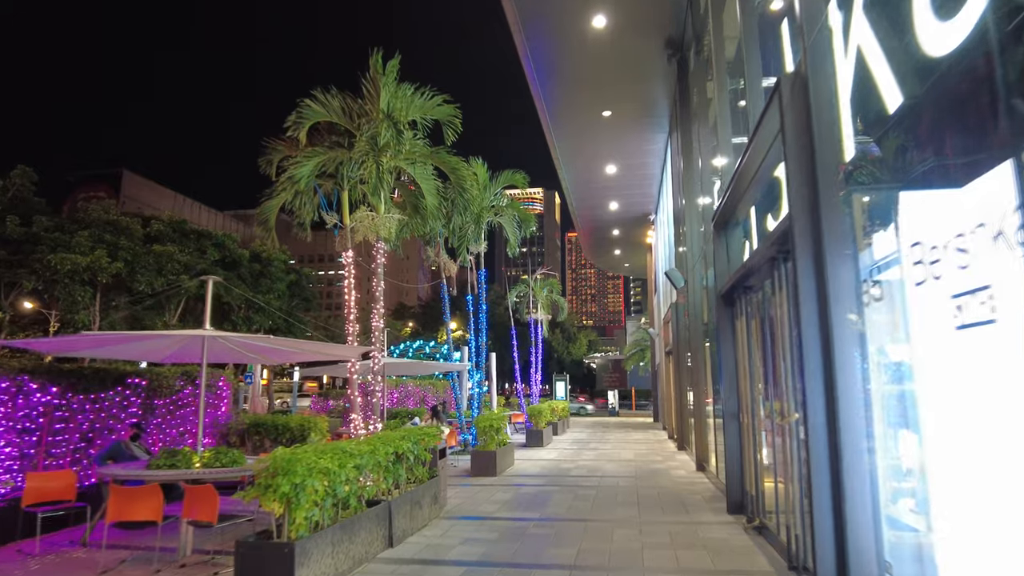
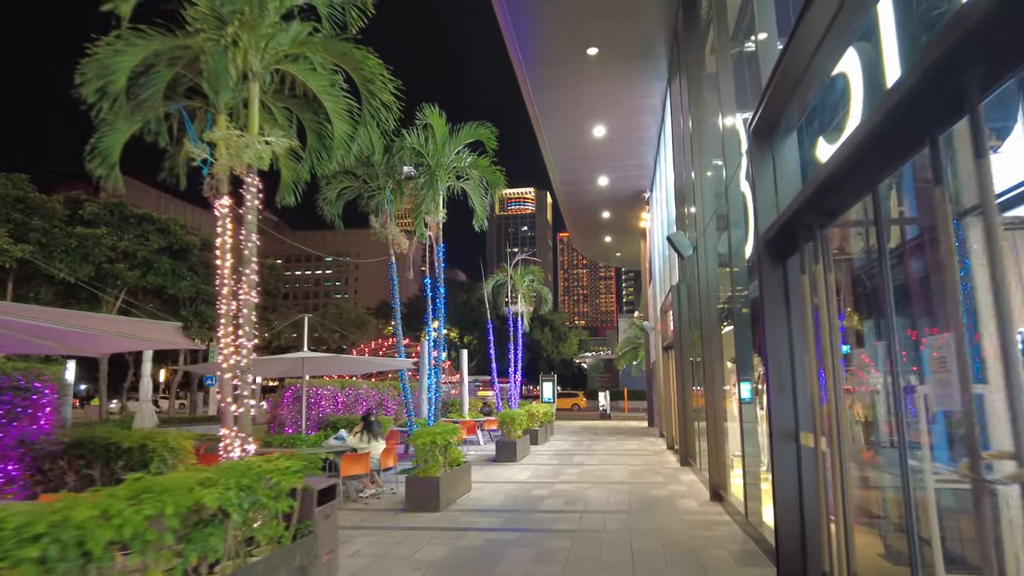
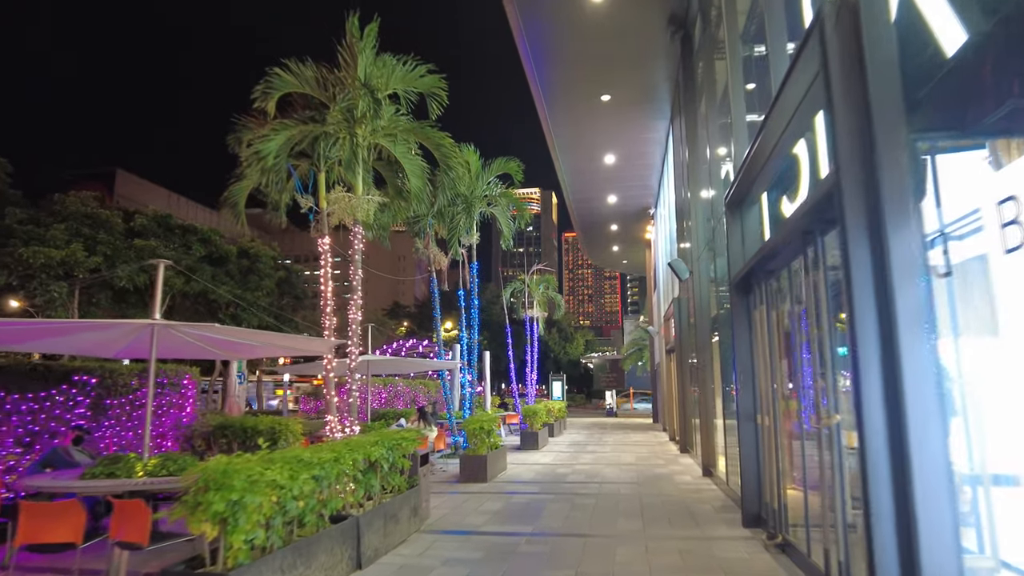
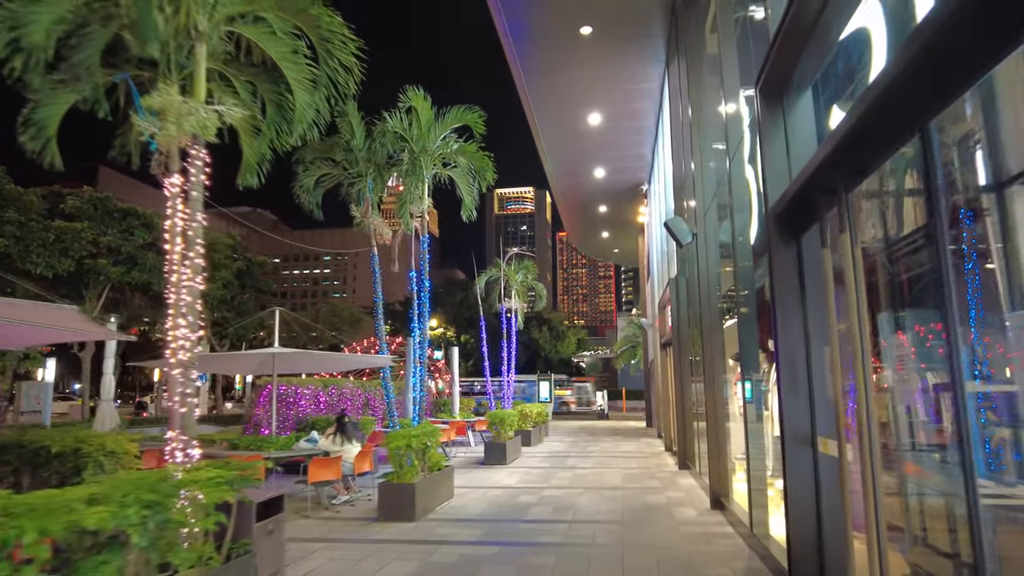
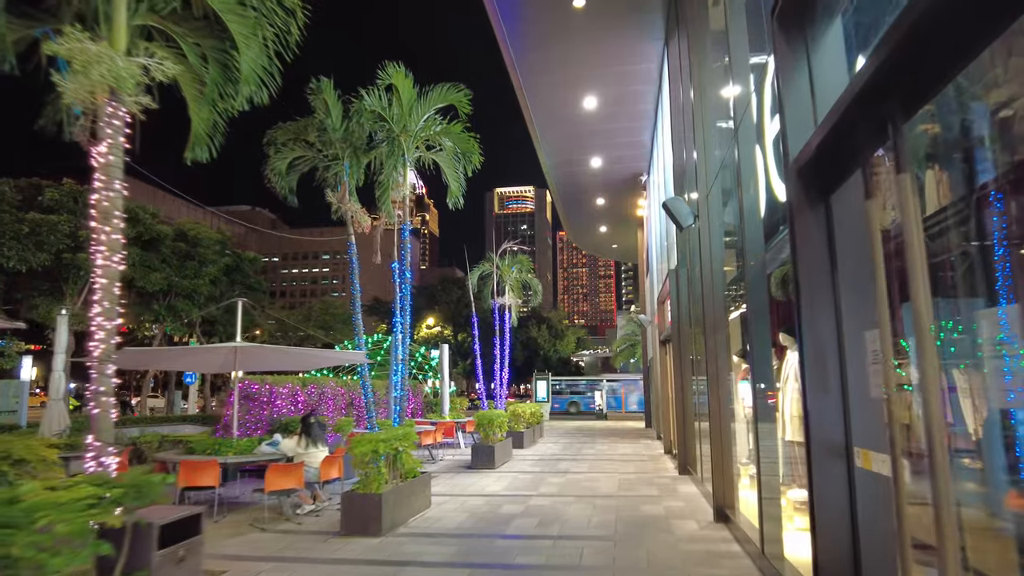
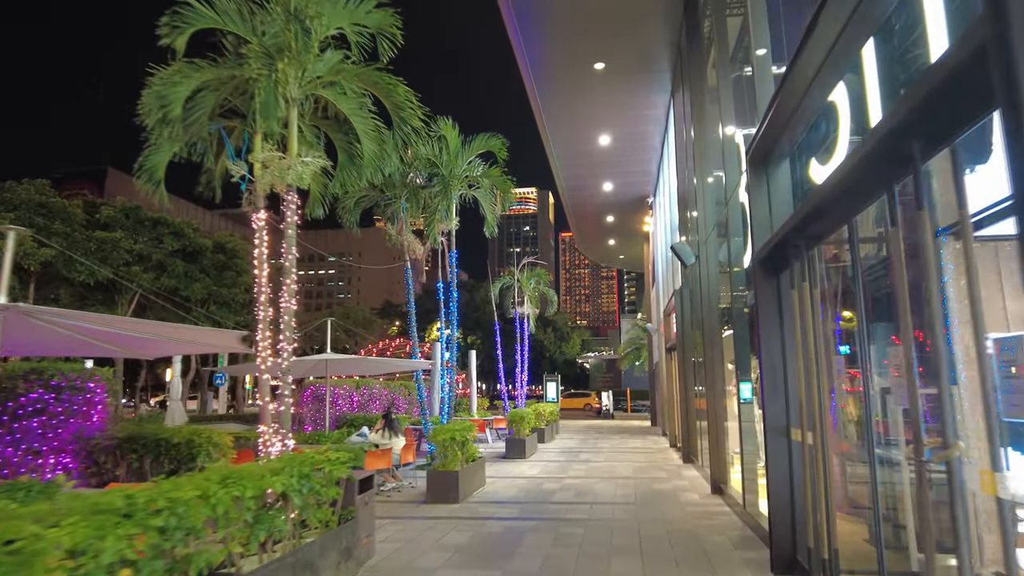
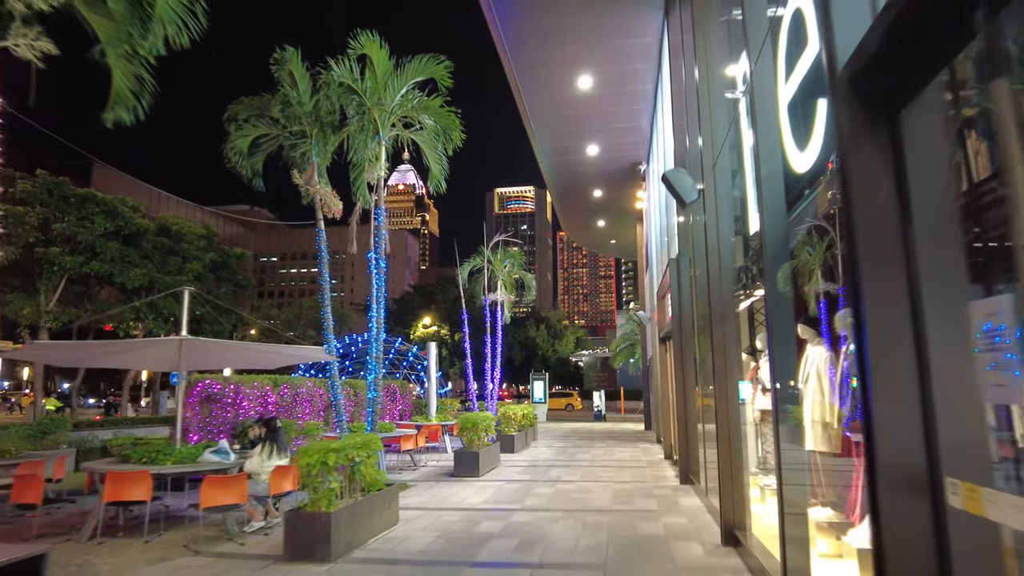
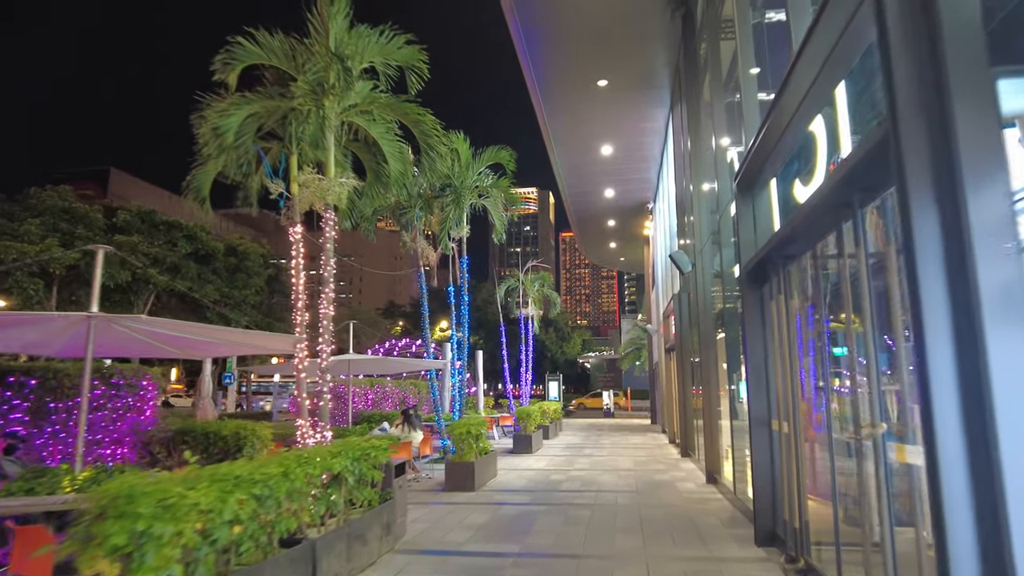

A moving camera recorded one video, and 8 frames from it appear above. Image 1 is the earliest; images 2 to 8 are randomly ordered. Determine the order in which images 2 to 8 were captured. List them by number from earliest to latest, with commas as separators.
3, 8, 6, 2, 4, 5, 7
